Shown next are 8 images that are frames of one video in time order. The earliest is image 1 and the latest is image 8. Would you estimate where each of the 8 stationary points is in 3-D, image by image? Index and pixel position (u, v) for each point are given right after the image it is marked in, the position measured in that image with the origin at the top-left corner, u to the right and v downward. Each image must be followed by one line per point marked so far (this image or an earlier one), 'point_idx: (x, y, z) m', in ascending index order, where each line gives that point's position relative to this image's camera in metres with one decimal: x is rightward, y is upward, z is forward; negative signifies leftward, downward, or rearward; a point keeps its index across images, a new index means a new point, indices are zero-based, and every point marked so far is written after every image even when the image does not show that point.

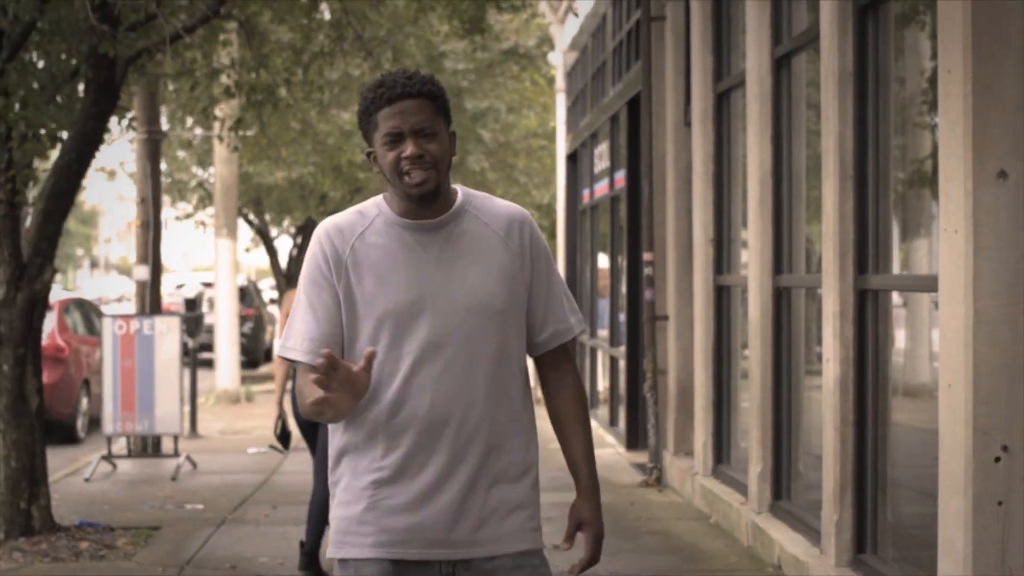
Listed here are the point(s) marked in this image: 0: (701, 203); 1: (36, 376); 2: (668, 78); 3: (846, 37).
0: (+1.3, +0.6, +10.3) m
1: (-2.9, -0.5, +9.1) m
2: (+1.2, +1.5, +11.4) m
3: (+1.5, +1.2, +7.1) m
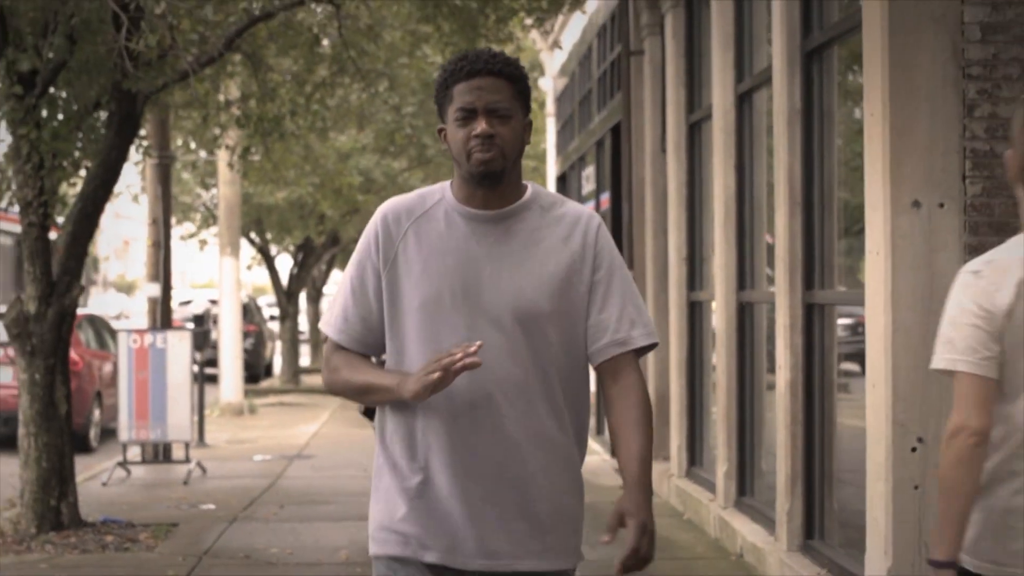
0: (+1.2, +0.5, +11.2) m
1: (-2.9, -0.6, +10.0) m
2: (+1.1, +1.4, +12.3) m
3: (+1.5, +1.1, +7.9) m
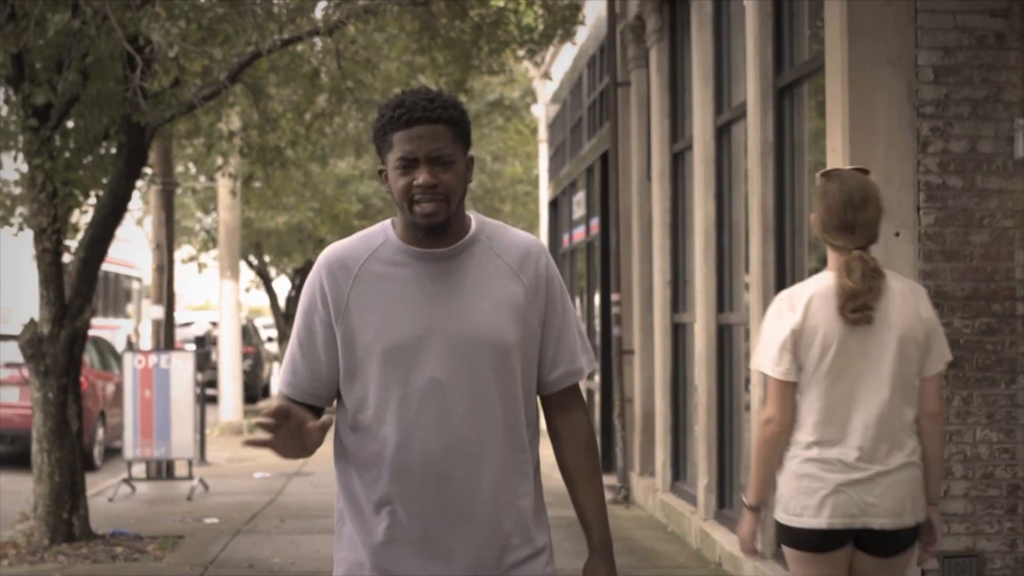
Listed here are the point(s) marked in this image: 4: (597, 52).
0: (+1.1, +0.3, +11.7) m
1: (-3.0, -0.8, +10.5) m
2: (+1.0, +1.2, +12.8) m
3: (+1.4, +1.0, +8.4) m
4: (+0.9, +2.4, +15.3) m
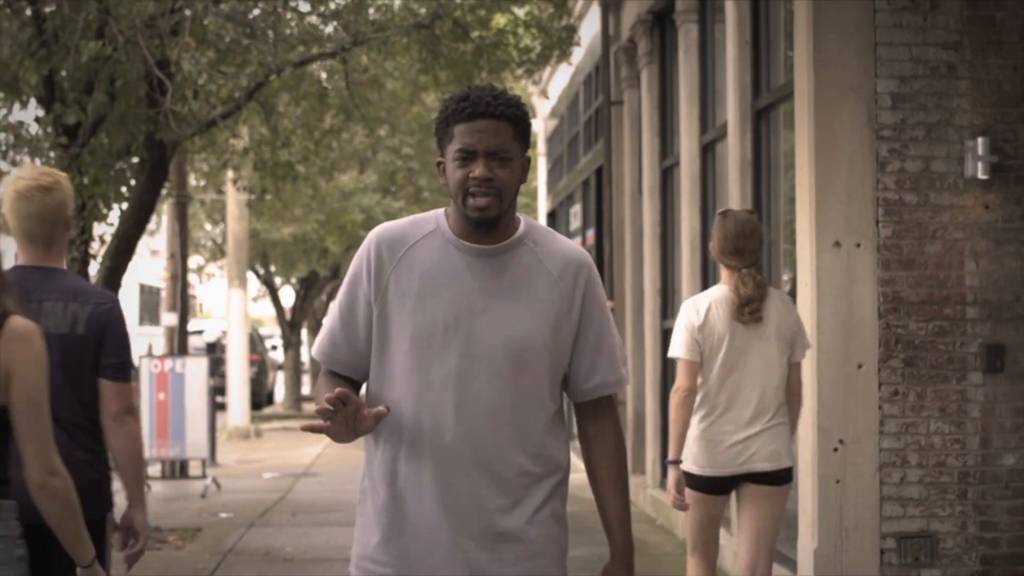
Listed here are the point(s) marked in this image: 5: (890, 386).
0: (+1.1, +0.2, +12.4) m
1: (-3.0, -0.8, +11.2) m
2: (+1.0, +1.2, +13.5) m
3: (+1.4, +0.9, +9.2) m
4: (+0.8, +2.3, +16.1) m
5: (+1.8, -0.5, +7.4) m
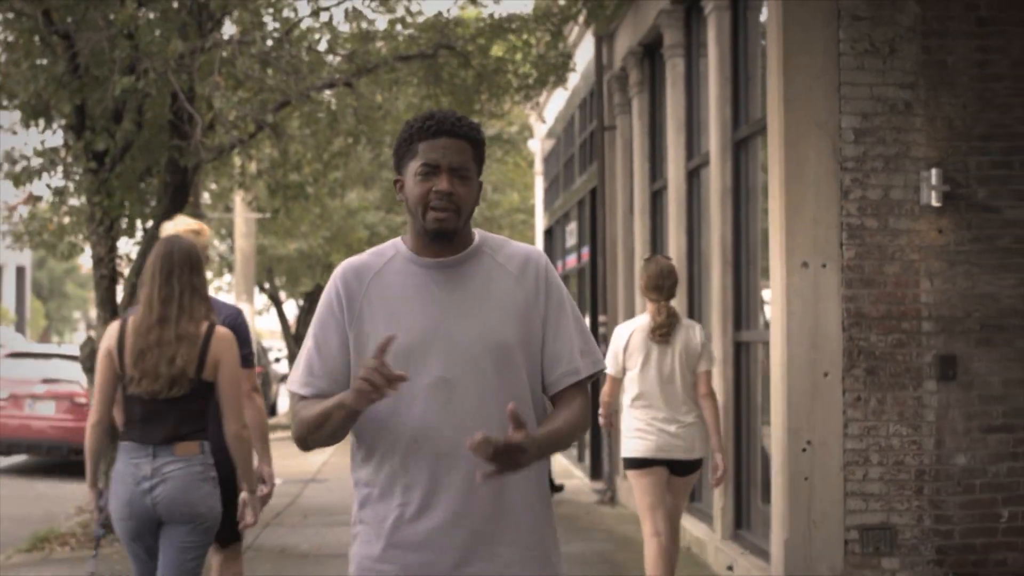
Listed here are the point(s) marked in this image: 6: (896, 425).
0: (+1.1, +0.1, +13.2) m
1: (-3.0, -1.0, +11.9) m
2: (+1.0, +1.0, +14.3) m
3: (+1.4, +0.8, +10.0) m
4: (+0.8, +2.1, +16.9) m
5: (+1.8, -0.6, +8.2) m
6: (+2.1, -0.7, +8.2) m
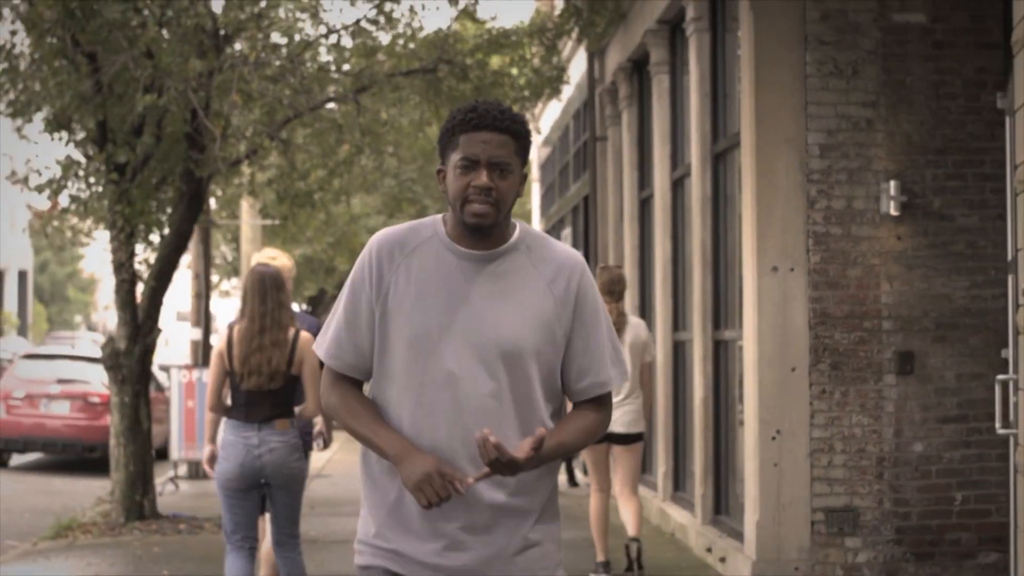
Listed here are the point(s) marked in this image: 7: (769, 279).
0: (+1.1, +0.1, +13.9) m
1: (-3.1, -1.0, +12.7) m
2: (+1.0, +1.0, +15.0) m
3: (+1.4, +0.8, +10.7) m
4: (+0.8, +2.1, +17.6) m
5: (+1.8, -0.6, +8.9) m
6: (+2.0, -0.7, +8.9) m
7: (+1.5, +0.1, +8.9) m
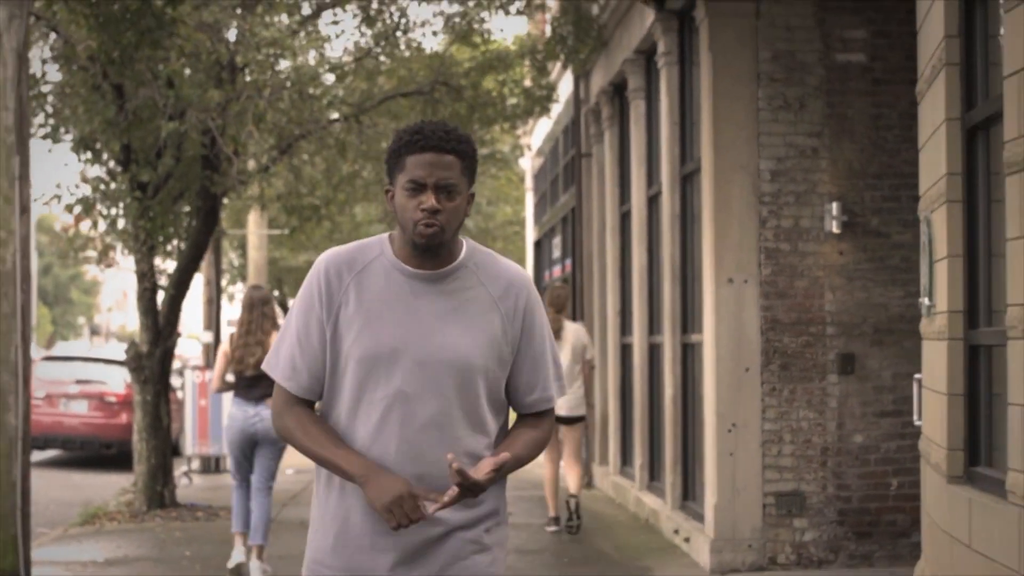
0: (+1.0, 0.0, +15.1) m
1: (-3.2, -1.1, +13.8) m
2: (+0.9, +0.9, +16.2) m
3: (+1.3, +0.7, +11.9) m
4: (+0.7, +2.0, +18.8) m
5: (+1.7, -0.6, +10.1) m
6: (+1.9, -0.8, +10.1) m
7: (+1.4, 0.0, +10.1) m
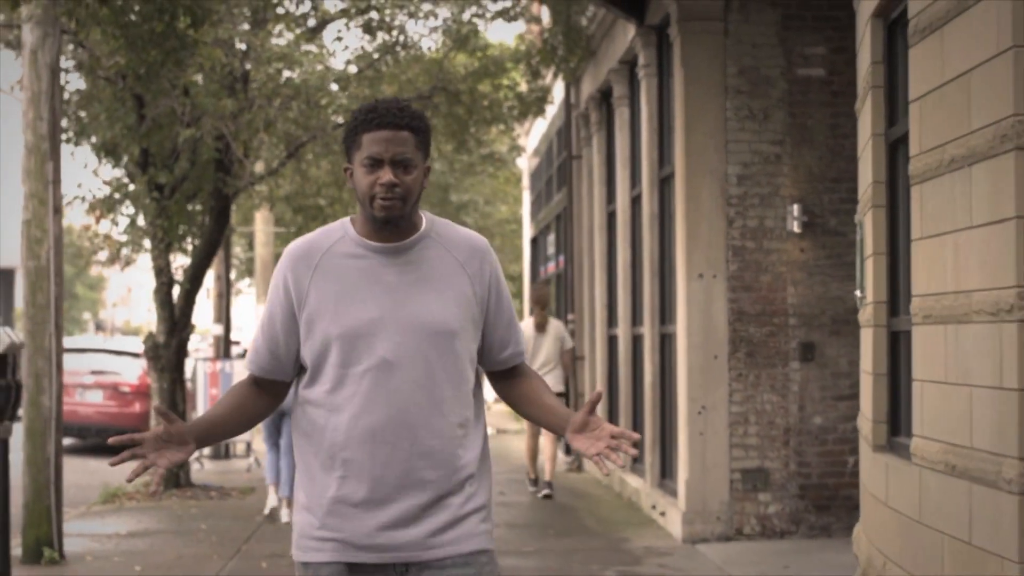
0: (+0.9, +0.1, +16.0) m
1: (-3.2, -1.0, +14.8) m
2: (+0.8, +1.0, +17.1) m
3: (+1.2, +0.8, +12.8) m
4: (+0.6, +2.1, +19.7) m
5: (+1.6, -0.6, +11.0) m
6: (+1.9, -0.8, +11.0) m
7: (+1.3, 0.0, +11.0) m
